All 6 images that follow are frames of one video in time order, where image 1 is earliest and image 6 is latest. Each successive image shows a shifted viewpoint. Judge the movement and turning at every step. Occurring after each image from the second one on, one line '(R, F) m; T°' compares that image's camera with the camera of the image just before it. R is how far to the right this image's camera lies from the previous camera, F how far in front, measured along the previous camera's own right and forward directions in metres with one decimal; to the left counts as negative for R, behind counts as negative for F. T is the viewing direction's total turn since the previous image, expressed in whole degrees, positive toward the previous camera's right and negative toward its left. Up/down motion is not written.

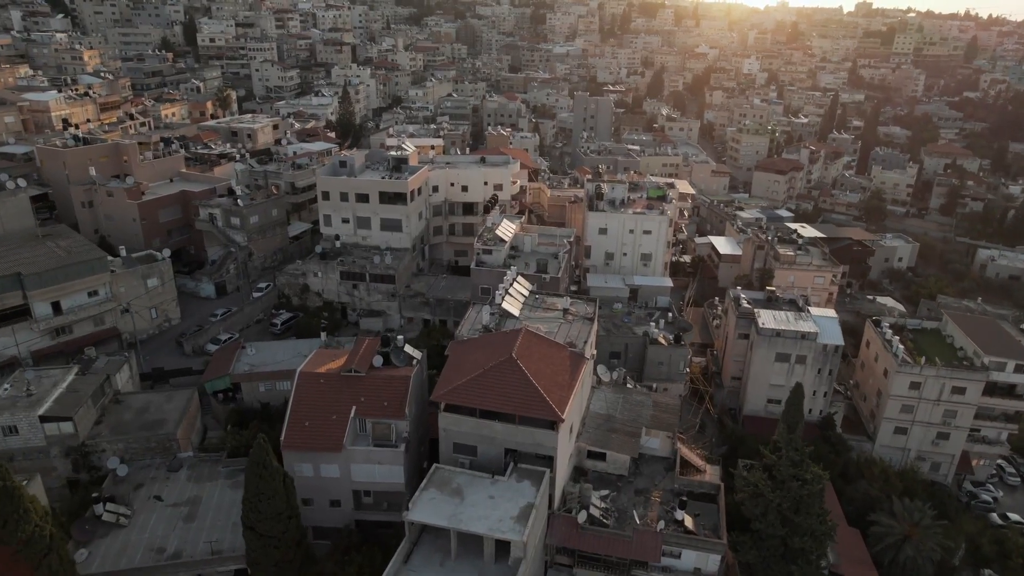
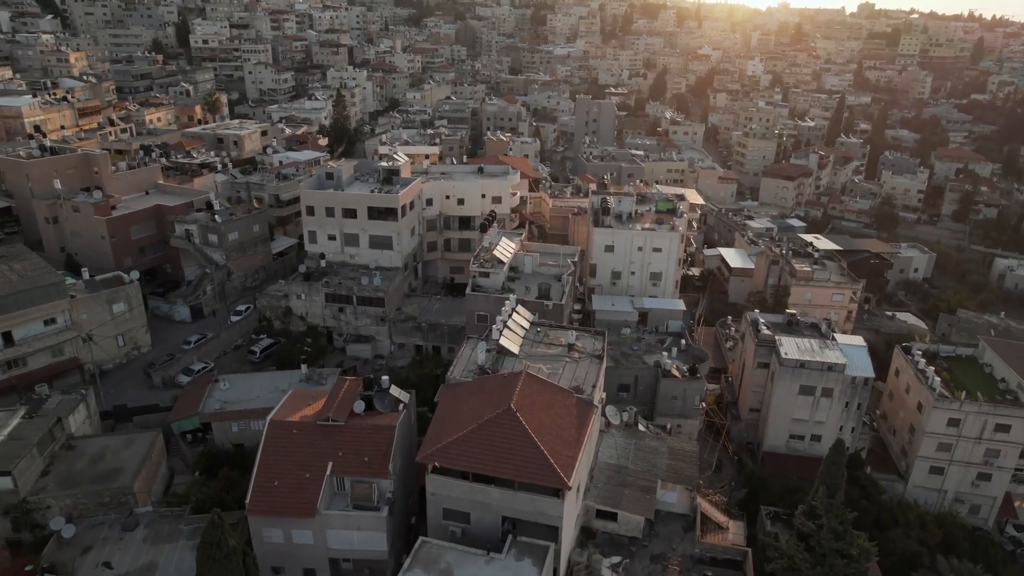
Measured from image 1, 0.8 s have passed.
(+0.1, +2.9) m; 0°
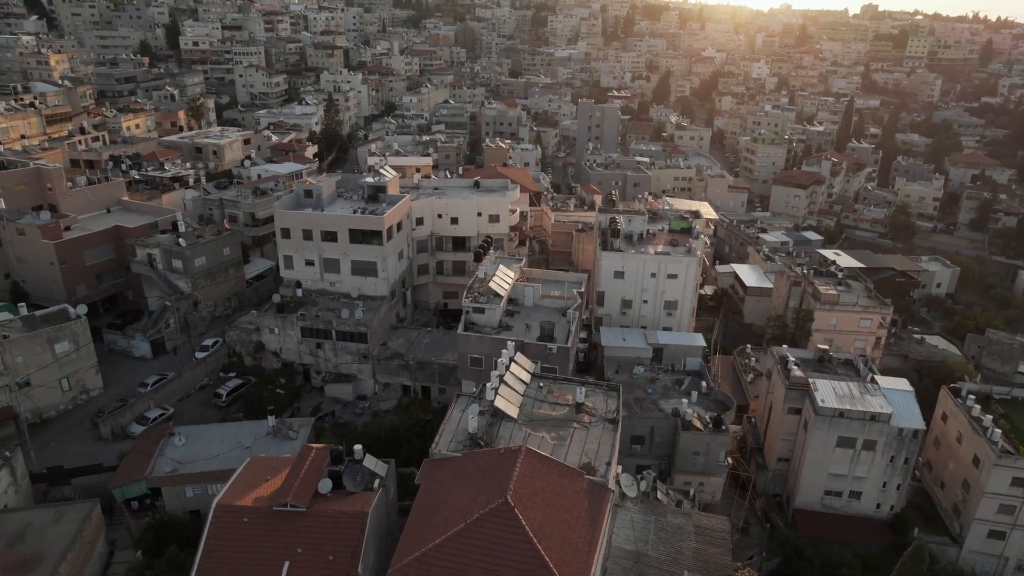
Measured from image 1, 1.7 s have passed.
(+0.1, +3.8) m; 0°
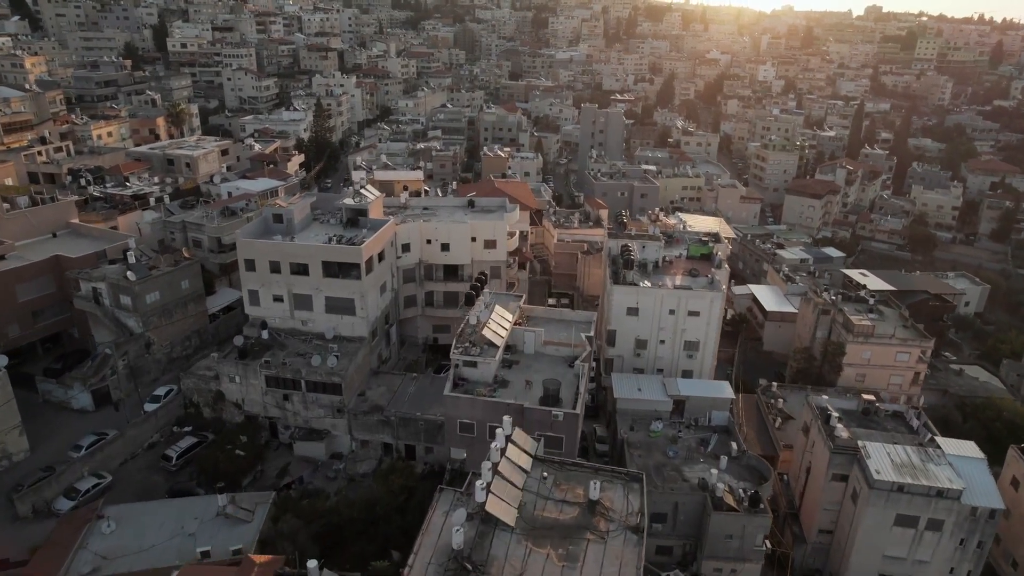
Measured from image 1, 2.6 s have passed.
(+0.1, +4.2) m; 0°
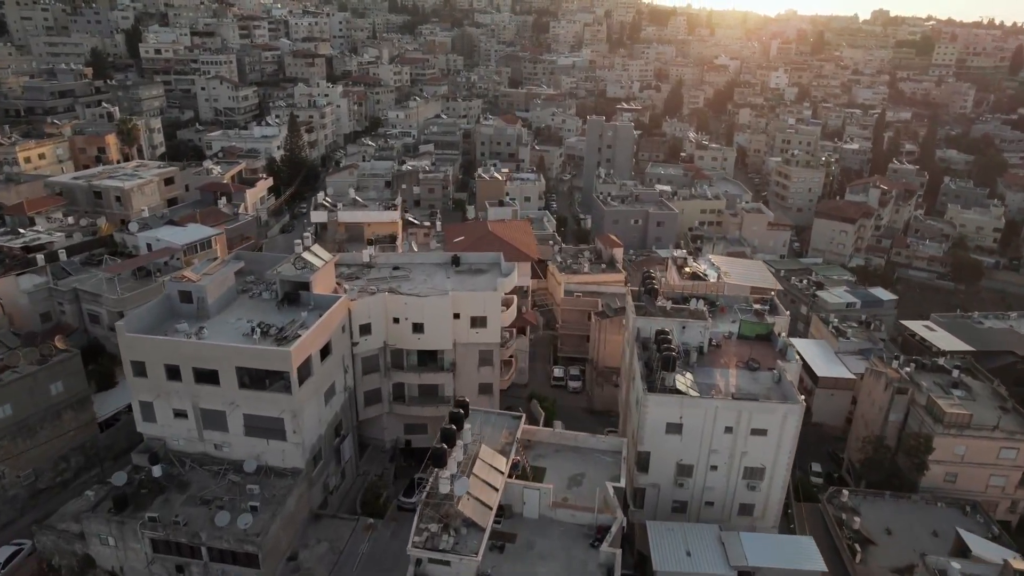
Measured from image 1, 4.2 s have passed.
(+0.2, +8.2) m; 0°
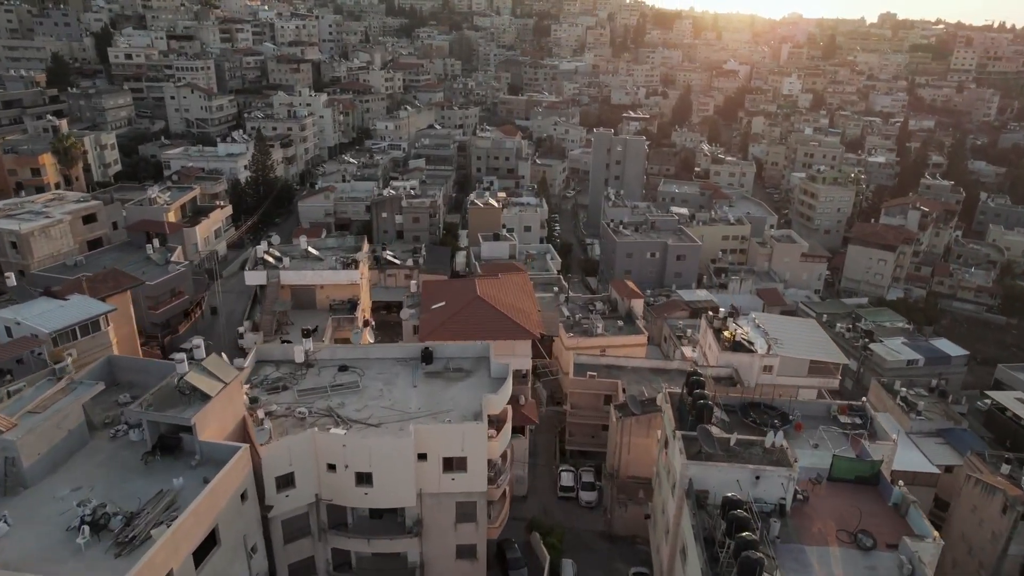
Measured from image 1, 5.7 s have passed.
(+0.3, +7.9) m; 0°
